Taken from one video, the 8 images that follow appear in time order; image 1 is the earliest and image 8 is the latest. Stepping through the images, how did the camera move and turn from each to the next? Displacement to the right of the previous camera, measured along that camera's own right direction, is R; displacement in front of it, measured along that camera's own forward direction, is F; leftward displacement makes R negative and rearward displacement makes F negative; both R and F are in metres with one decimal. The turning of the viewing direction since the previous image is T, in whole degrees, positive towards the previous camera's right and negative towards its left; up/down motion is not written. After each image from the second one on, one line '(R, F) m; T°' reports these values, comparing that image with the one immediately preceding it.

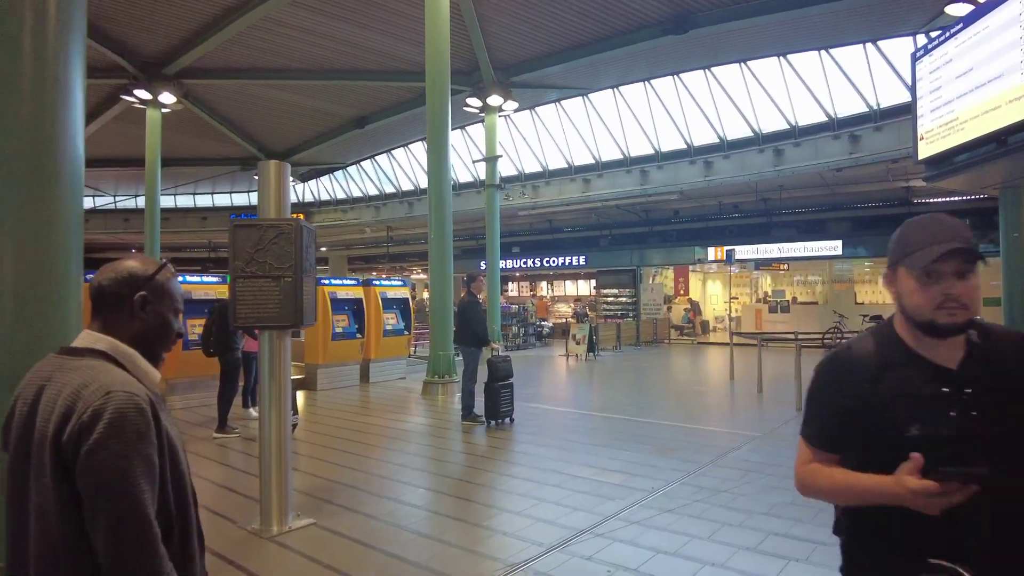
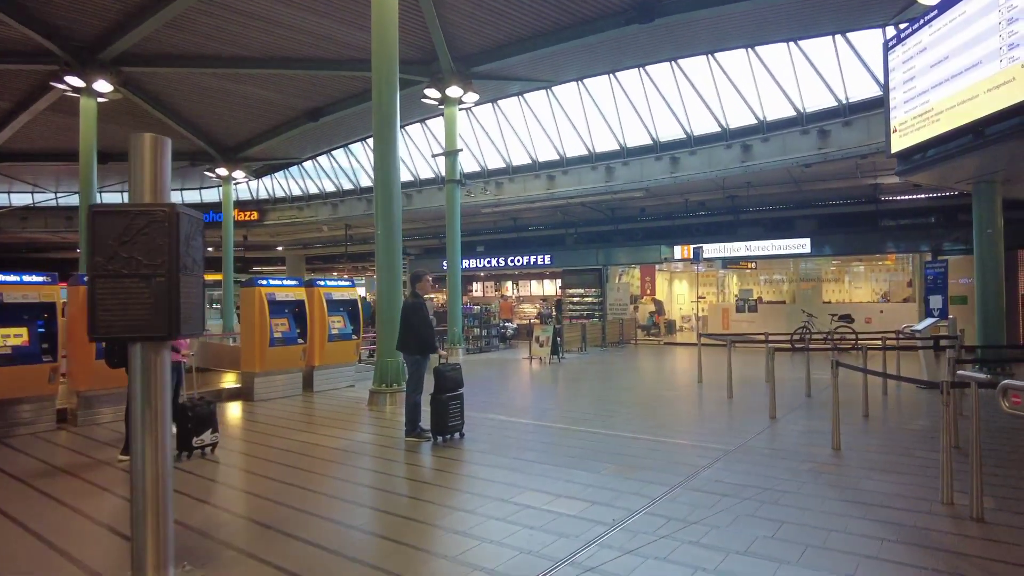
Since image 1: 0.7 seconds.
(+0.2, +0.7) m; +3°
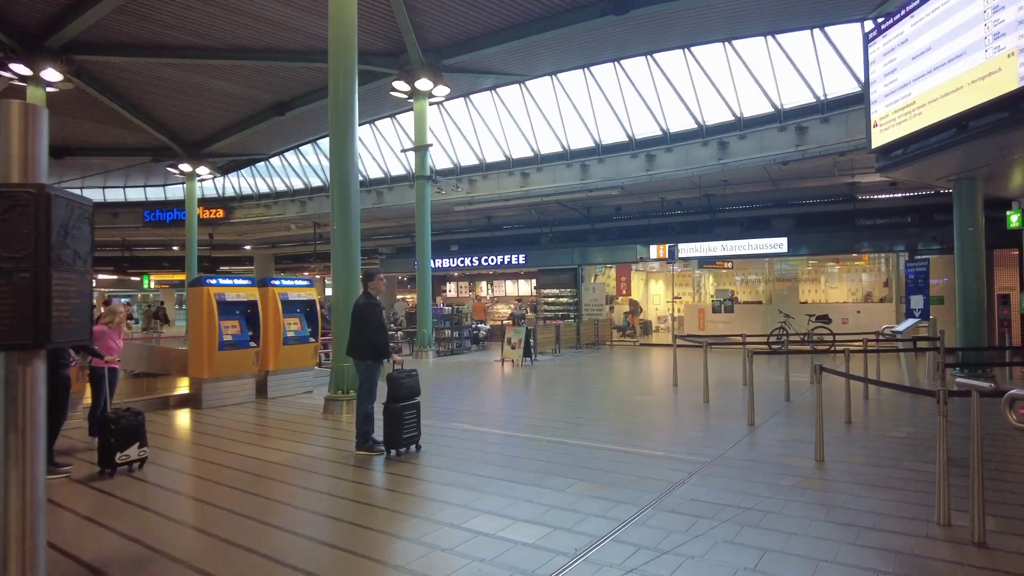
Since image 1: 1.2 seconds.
(+0.2, +0.5) m; +2°
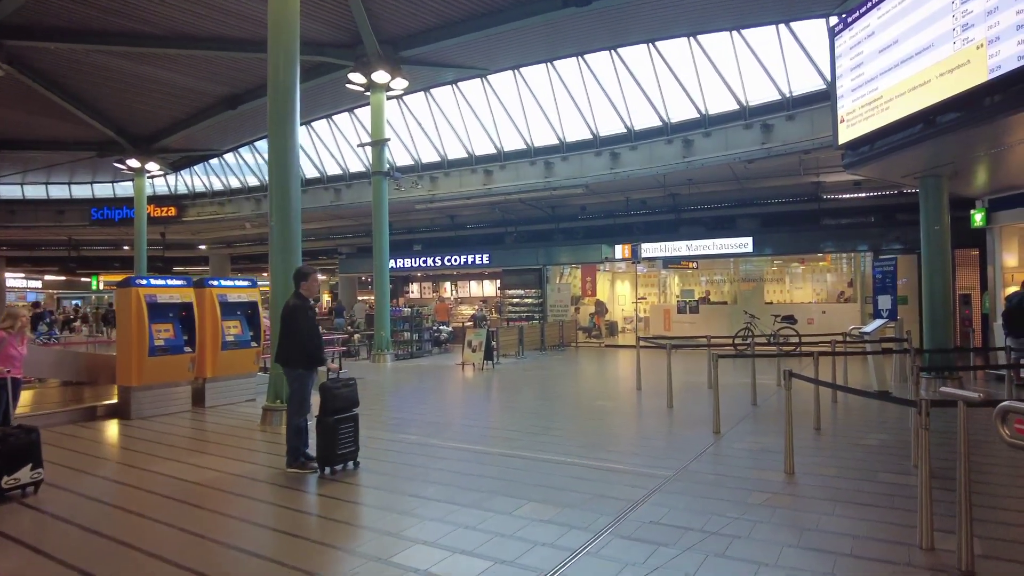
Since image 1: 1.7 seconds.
(+0.2, +0.5) m; +3°
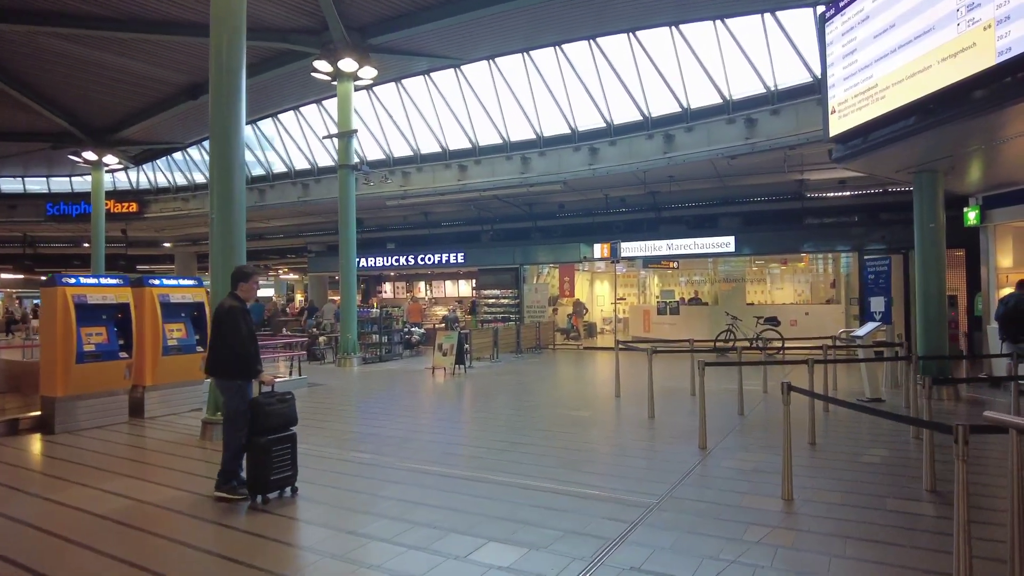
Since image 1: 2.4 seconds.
(+0.1, +0.7) m; +2°
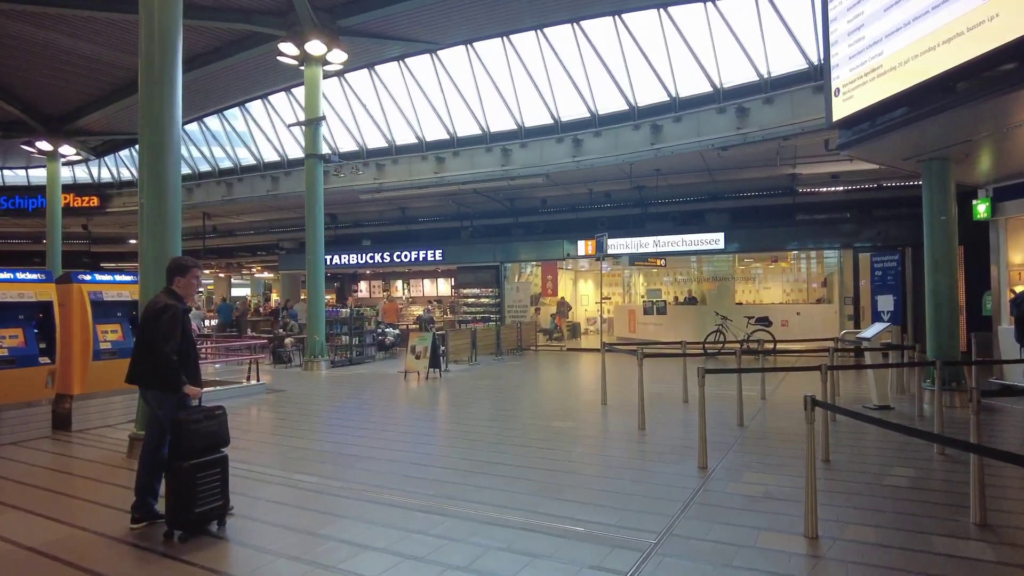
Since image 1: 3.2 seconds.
(+0.1, +0.8) m; +1°
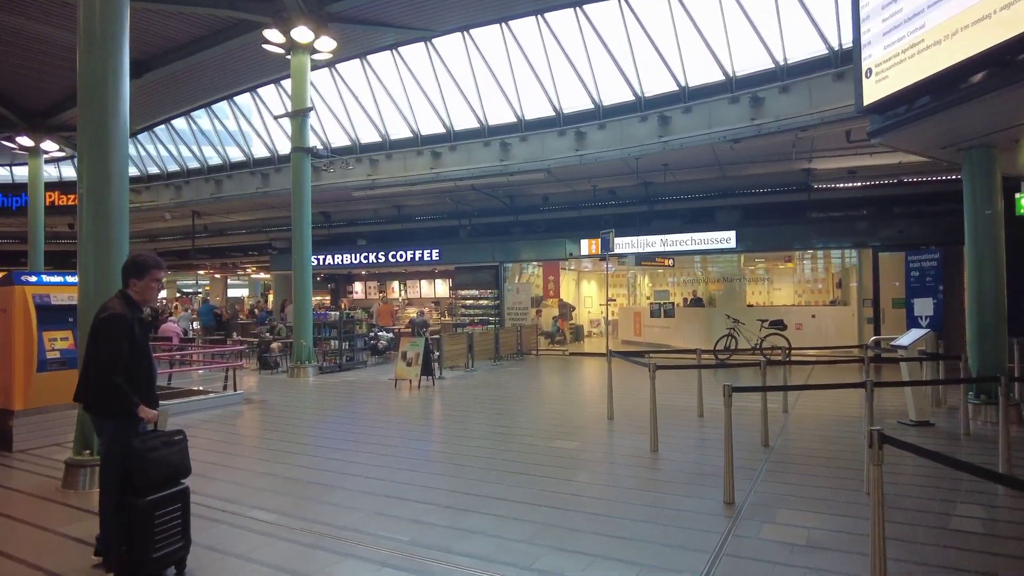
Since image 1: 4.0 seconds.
(+0.1, +0.8) m; 0°
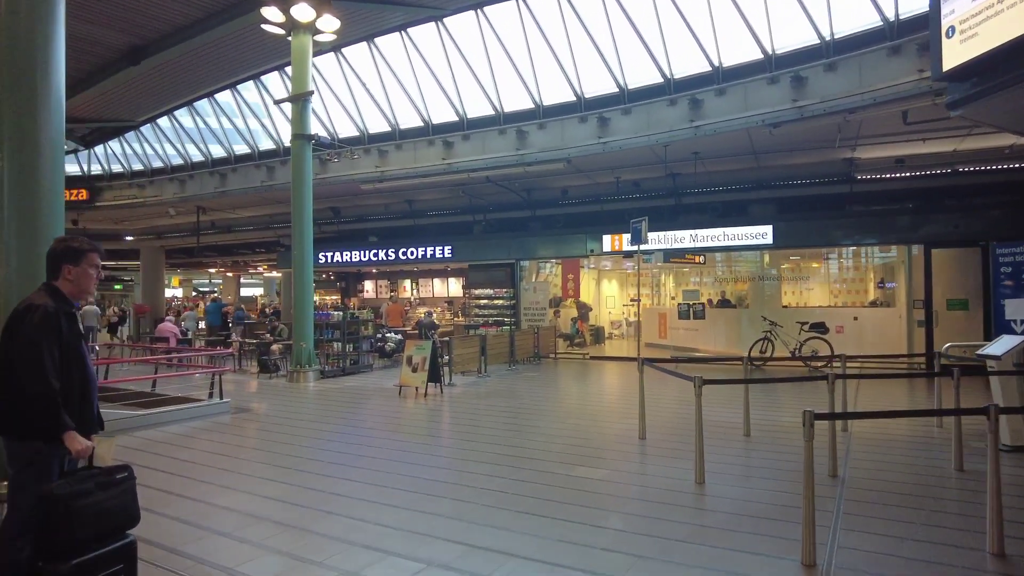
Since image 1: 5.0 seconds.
(0.0, +1.0) m; -2°
